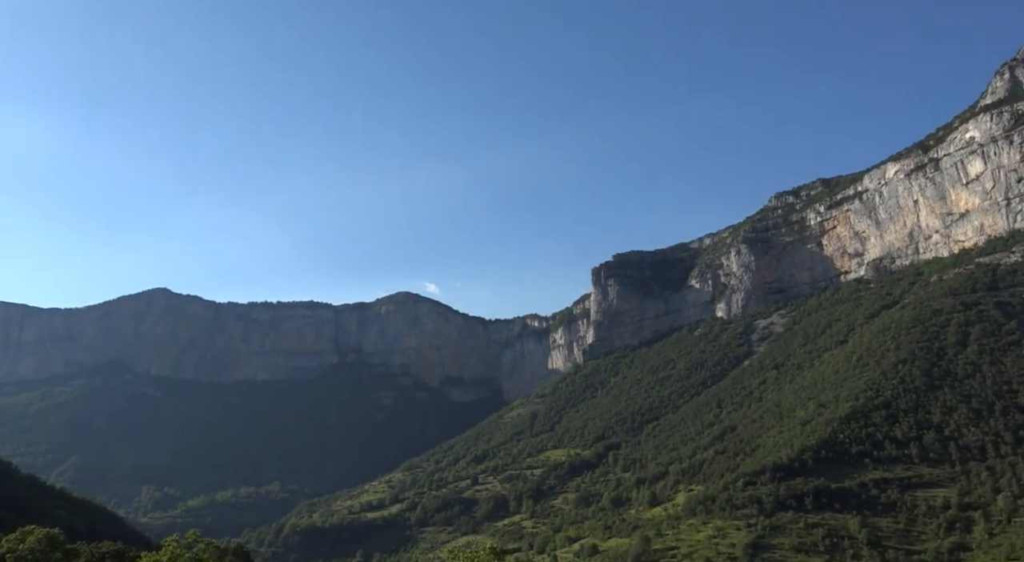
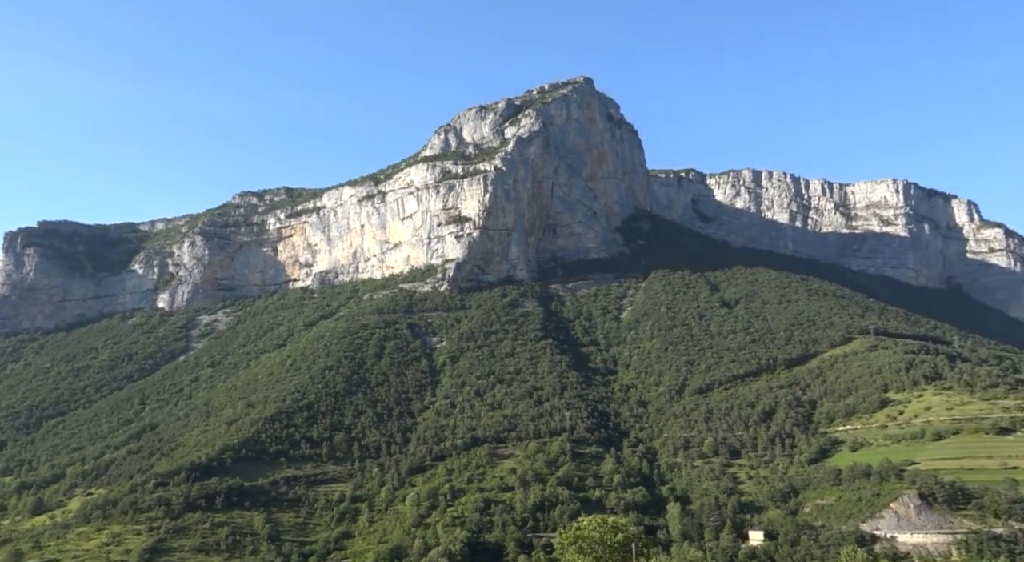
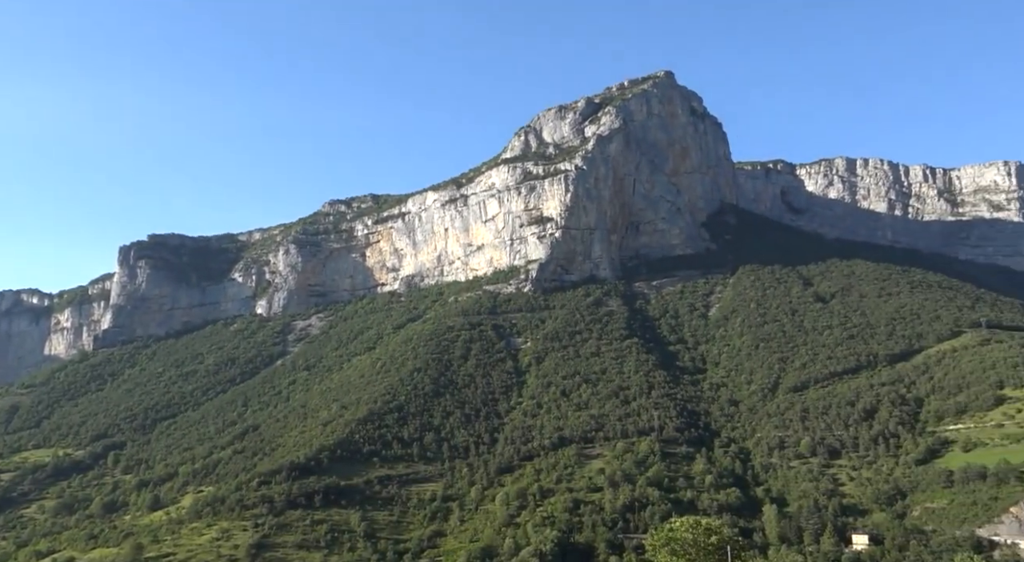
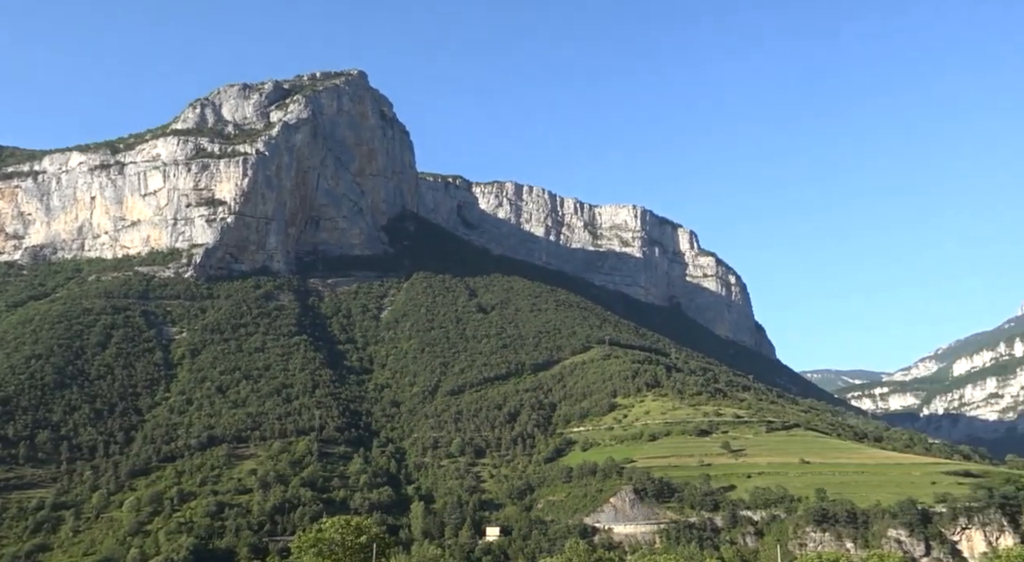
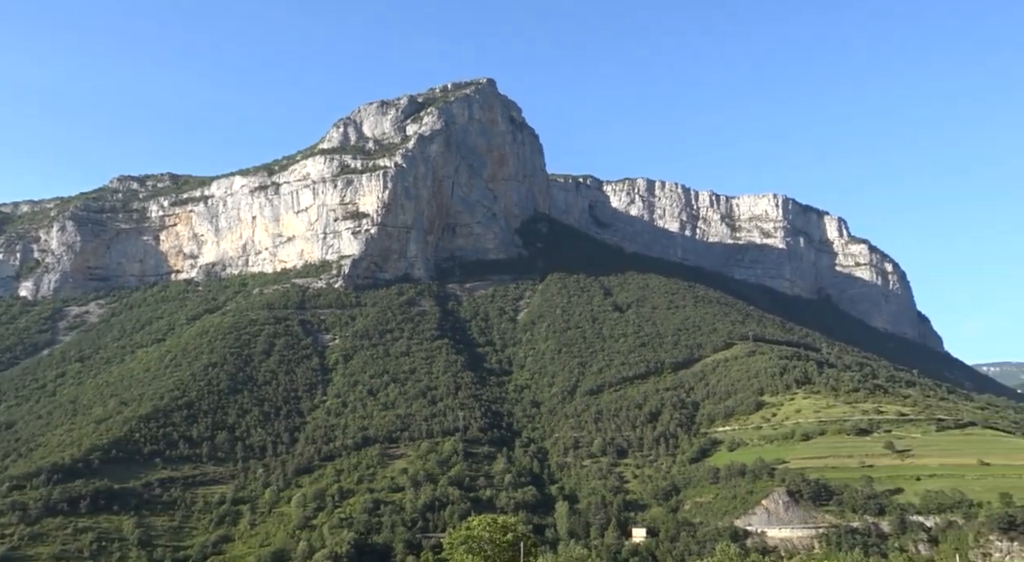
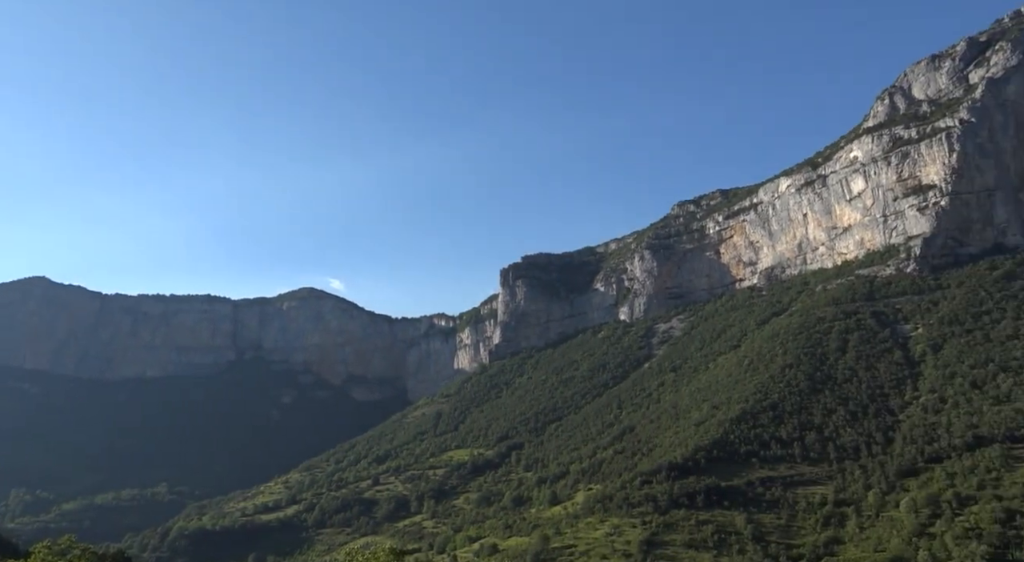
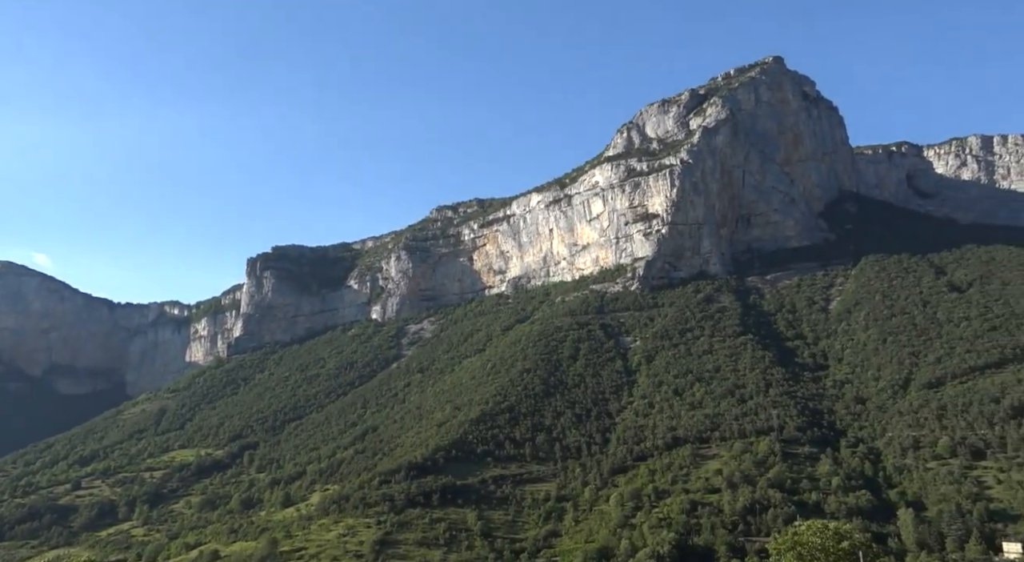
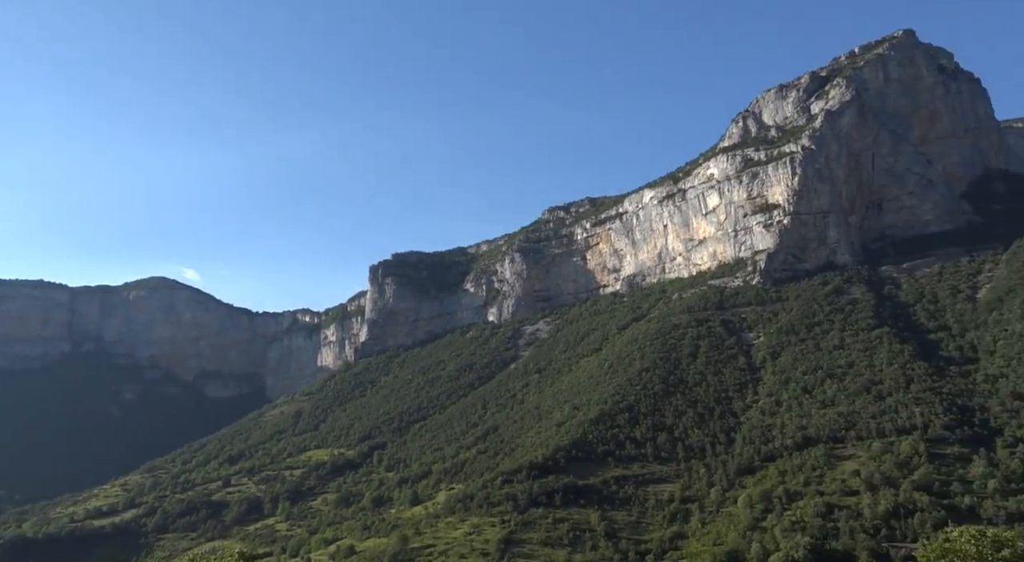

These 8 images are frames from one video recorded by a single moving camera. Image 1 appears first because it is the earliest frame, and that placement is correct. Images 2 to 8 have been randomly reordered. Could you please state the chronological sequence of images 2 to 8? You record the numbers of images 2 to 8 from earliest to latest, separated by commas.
6, 8, 7, 3, 2, 5, 4
